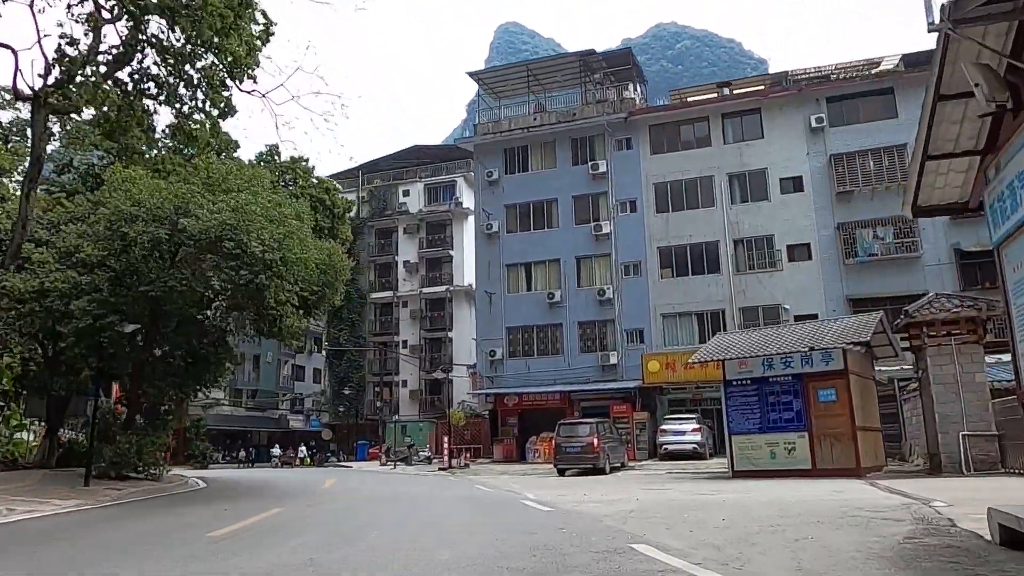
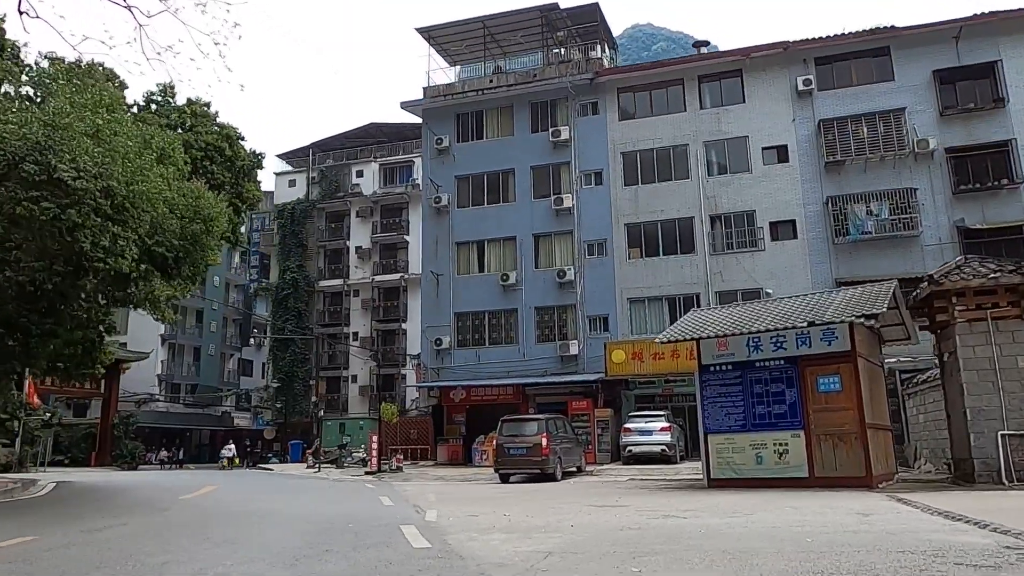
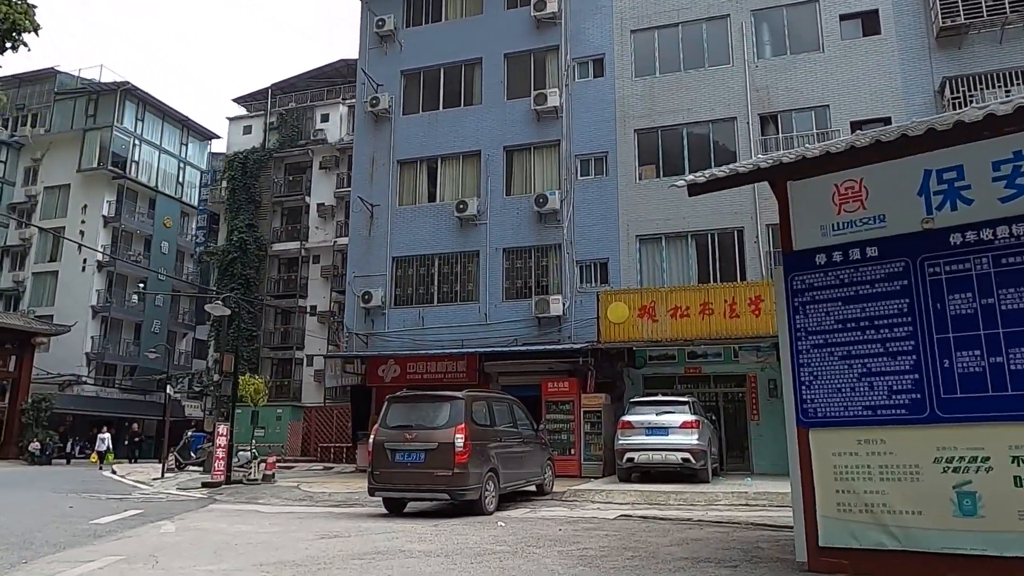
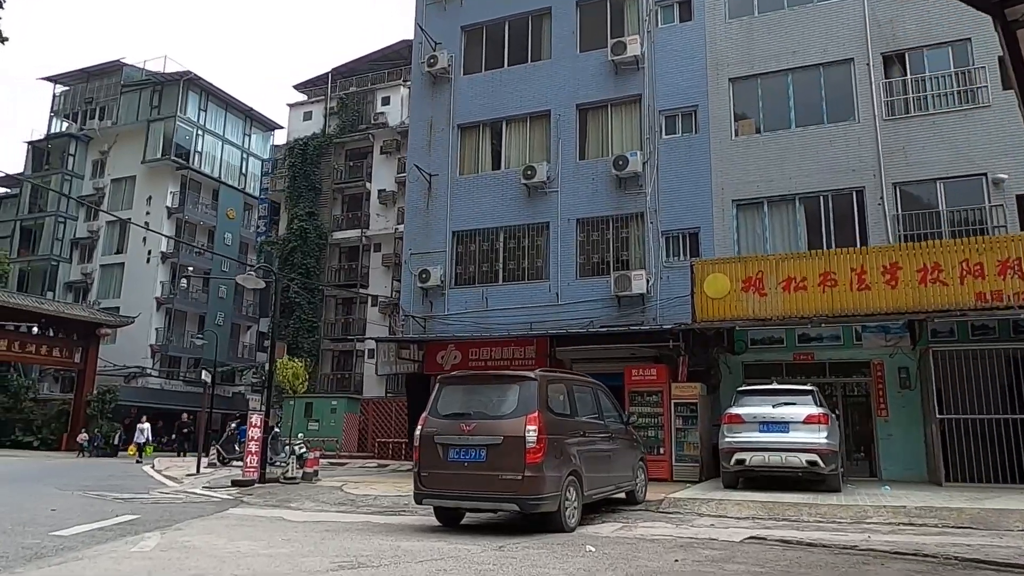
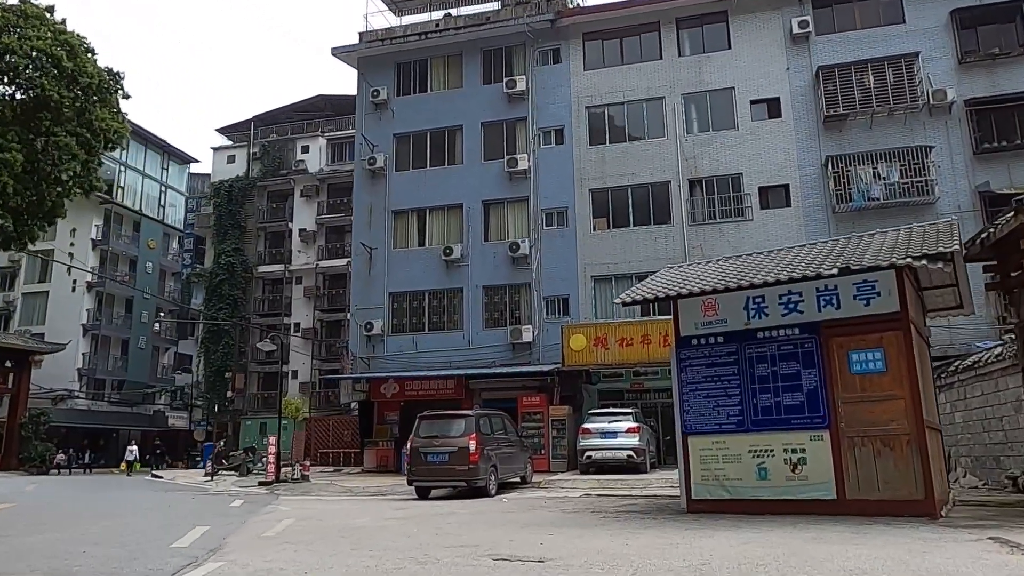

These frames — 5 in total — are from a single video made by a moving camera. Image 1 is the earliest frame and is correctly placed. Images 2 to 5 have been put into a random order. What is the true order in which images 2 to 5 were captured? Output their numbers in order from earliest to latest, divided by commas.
2, 5, 3, 4
